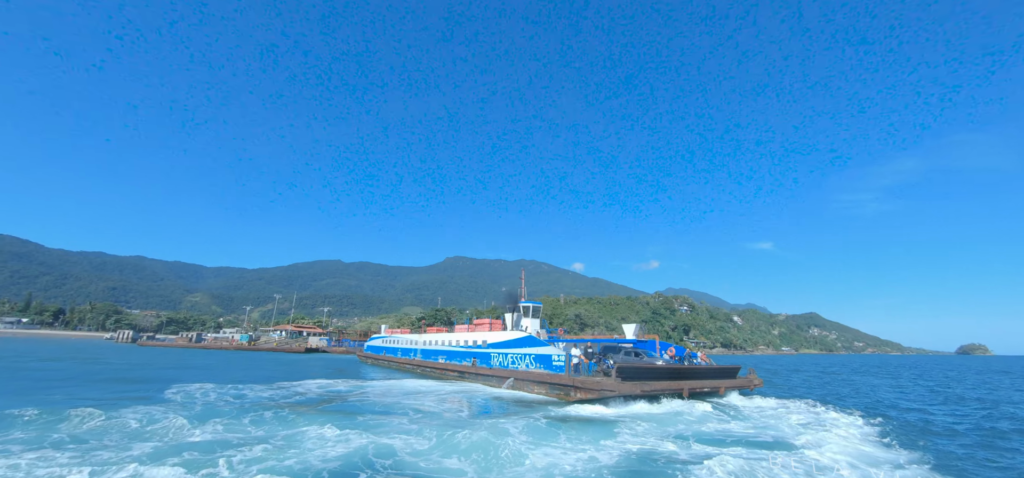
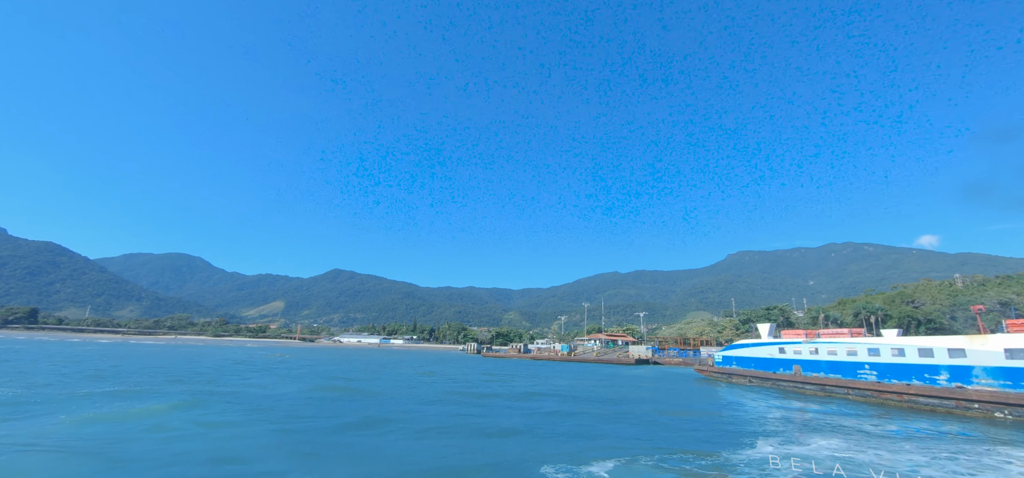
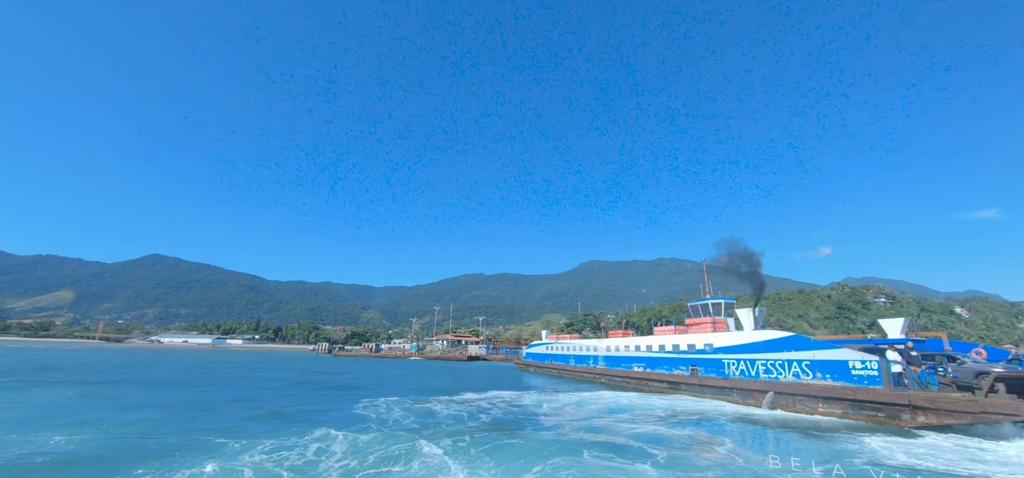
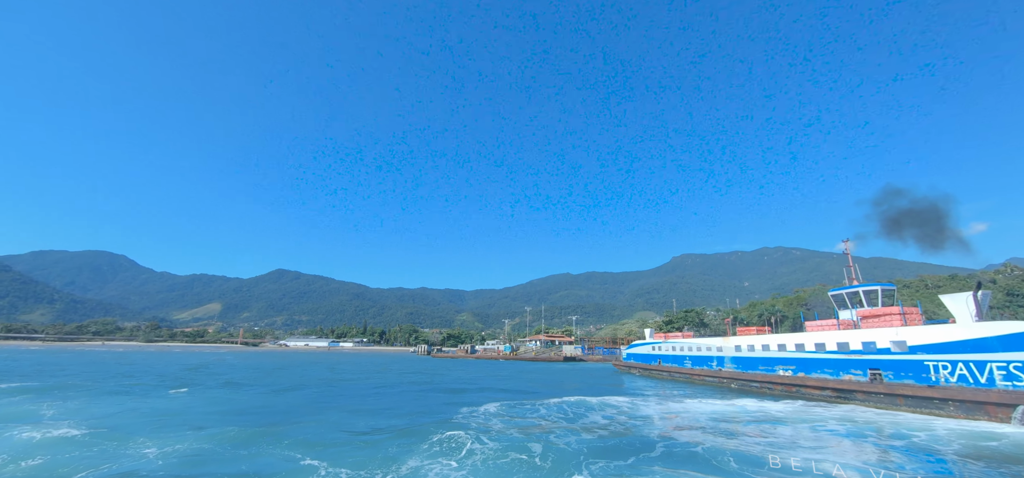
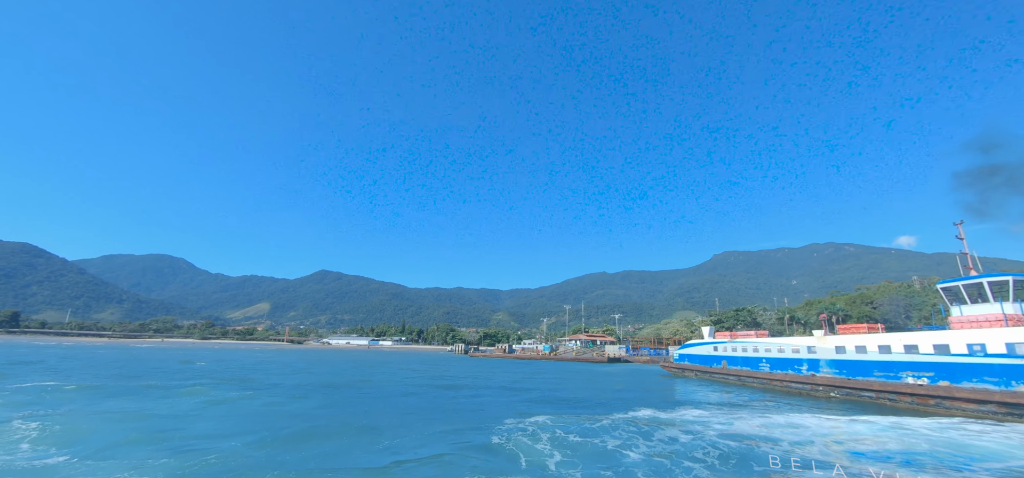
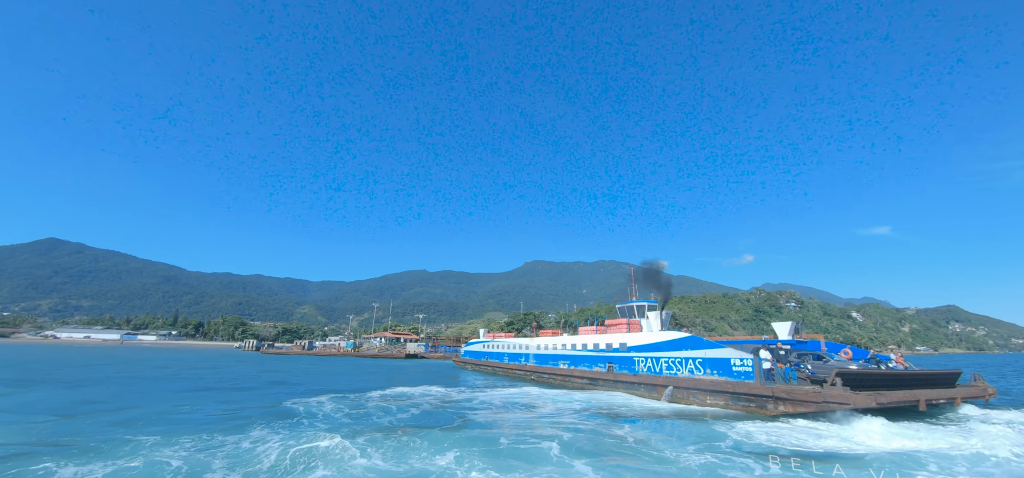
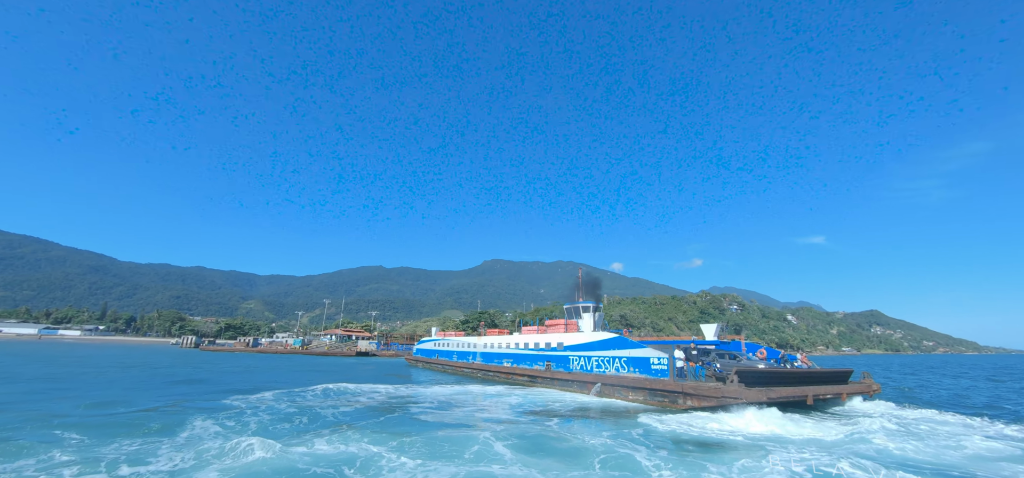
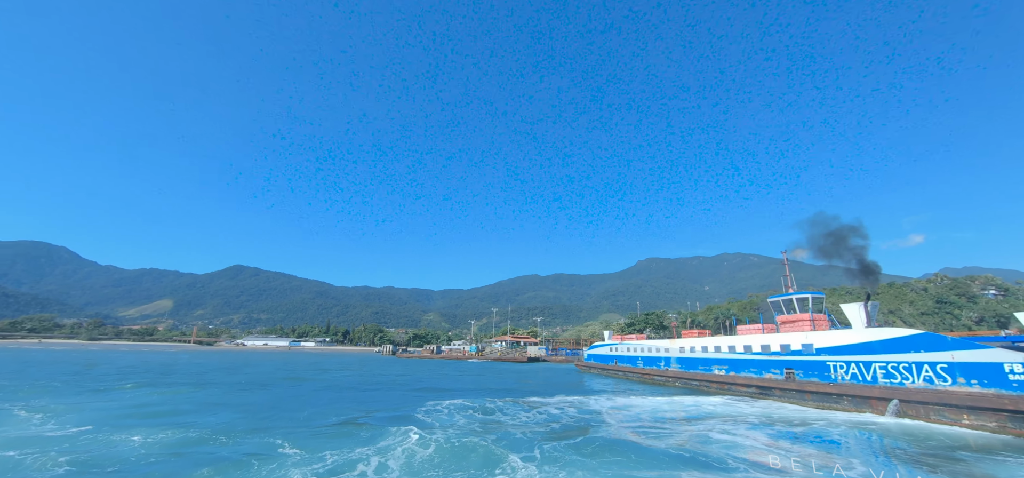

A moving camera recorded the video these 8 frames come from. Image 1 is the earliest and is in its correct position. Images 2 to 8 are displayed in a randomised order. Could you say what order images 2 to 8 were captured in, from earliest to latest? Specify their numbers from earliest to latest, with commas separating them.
7, 6, 3, 8, 4, 5, 2
